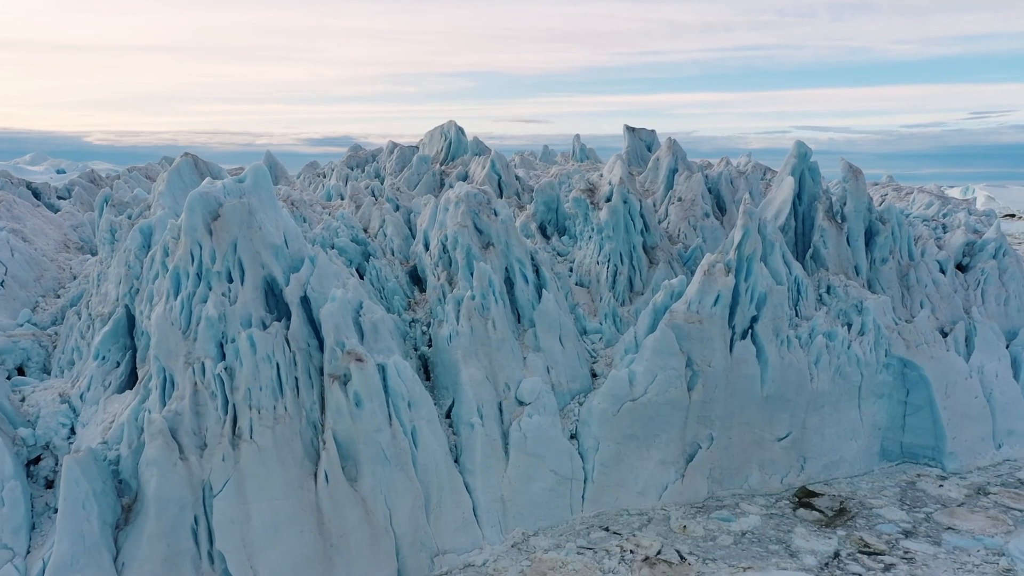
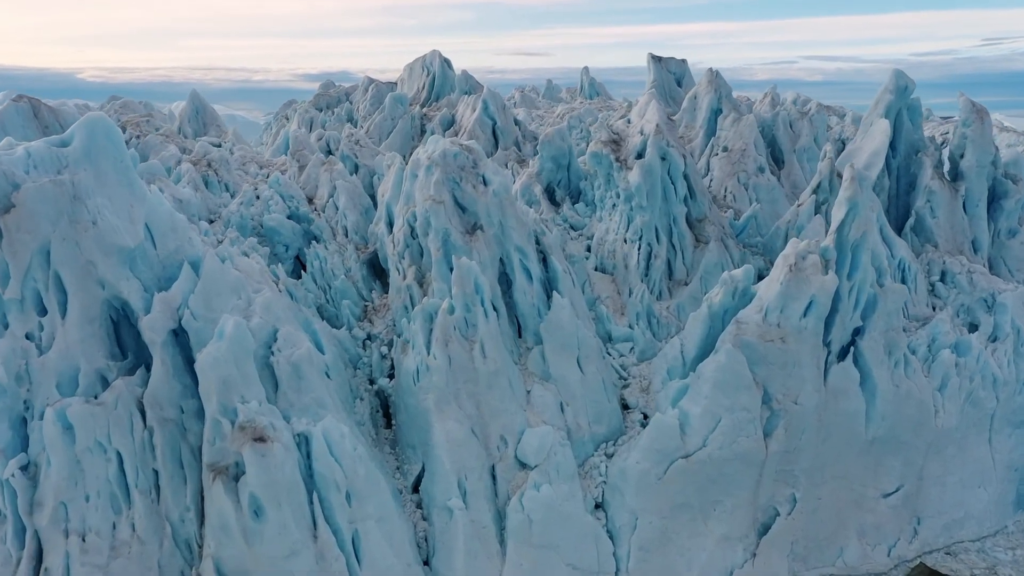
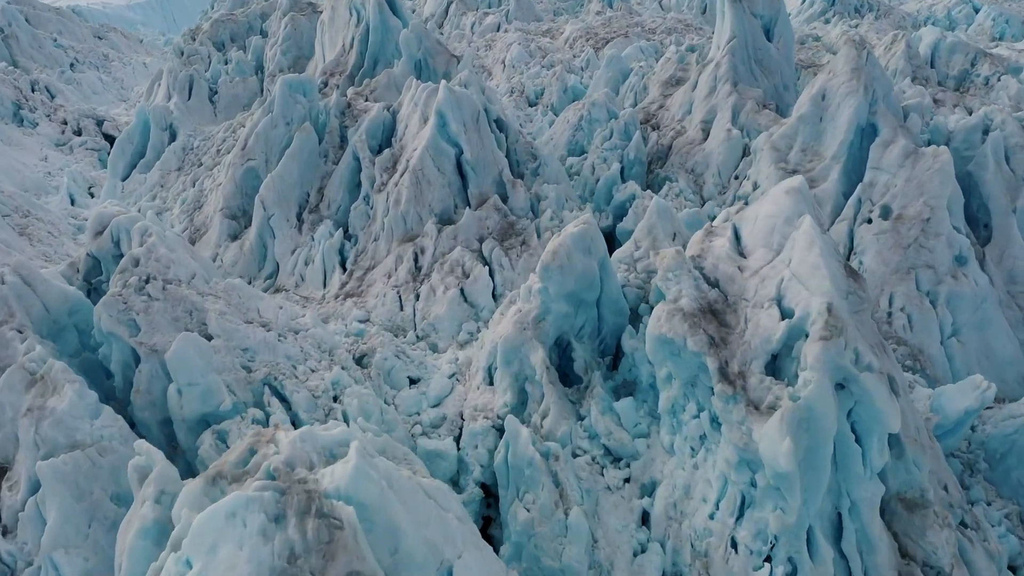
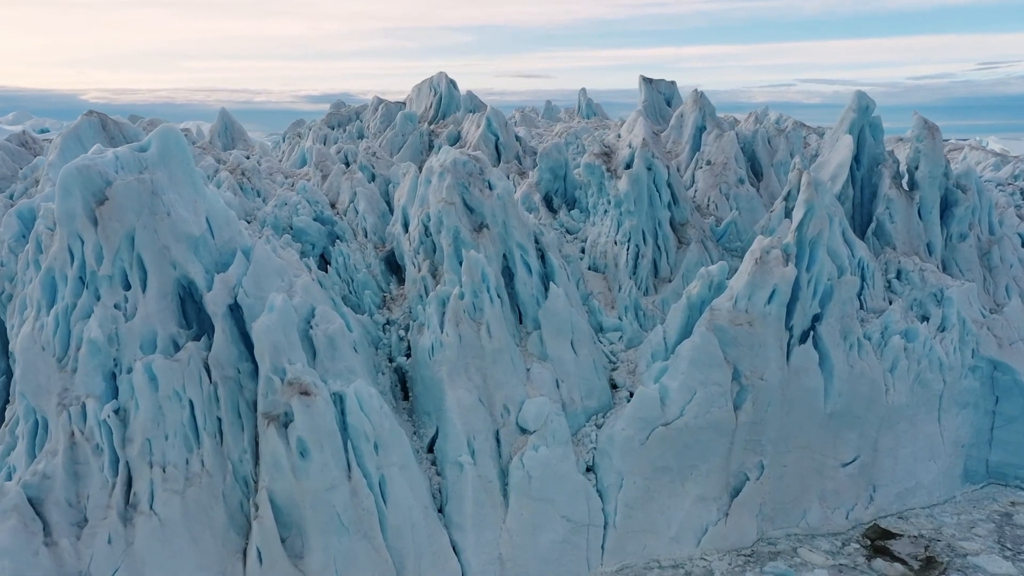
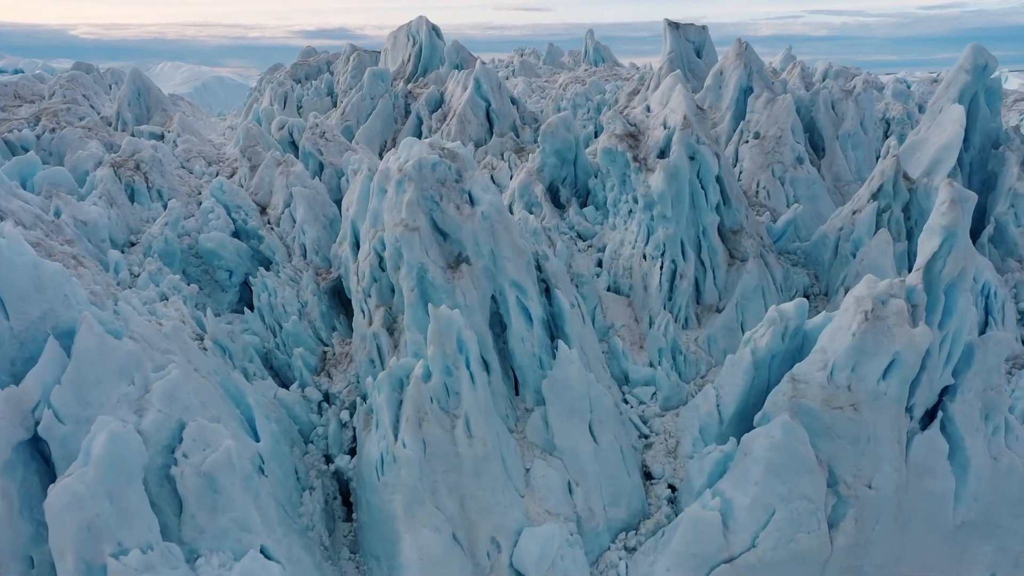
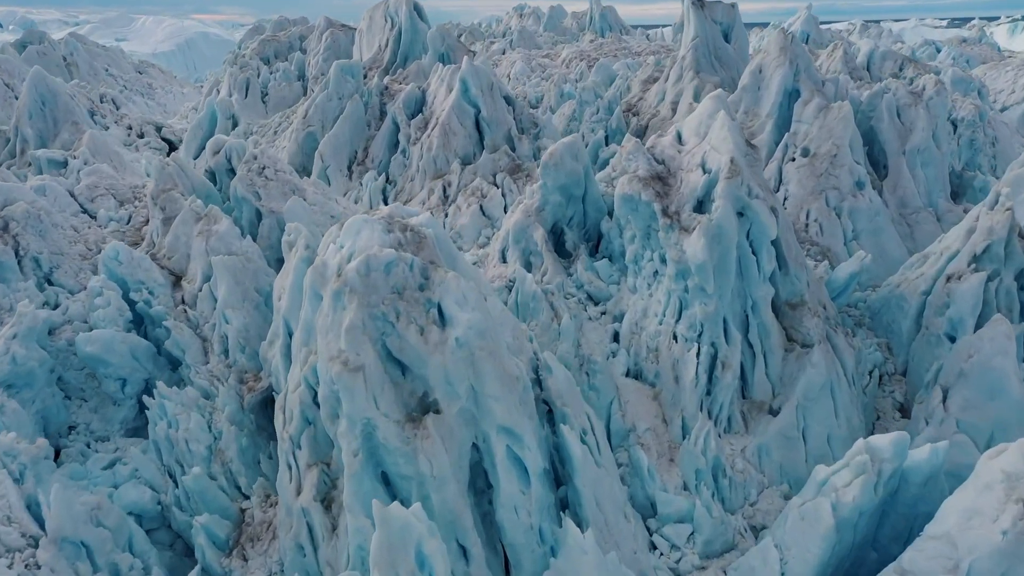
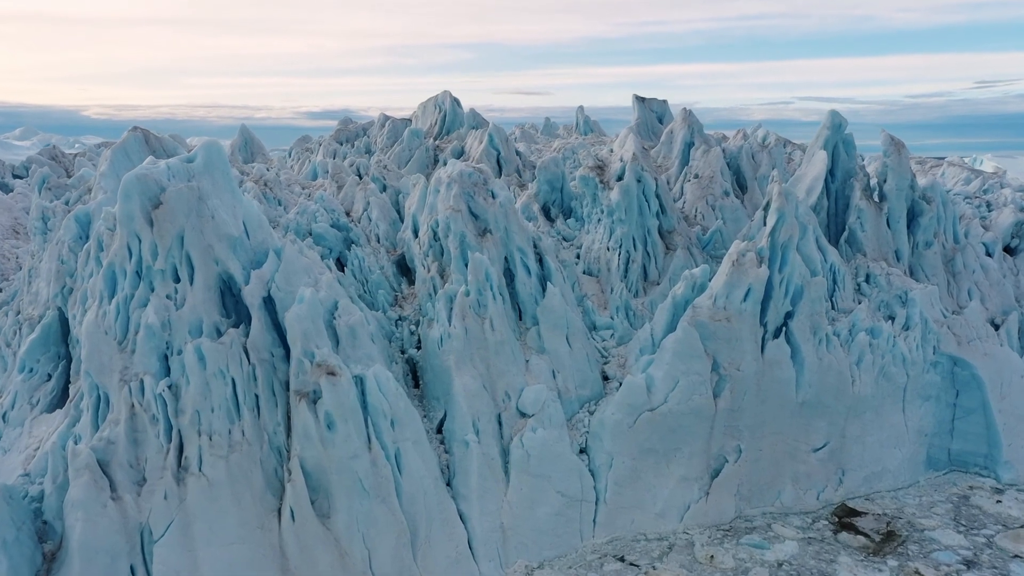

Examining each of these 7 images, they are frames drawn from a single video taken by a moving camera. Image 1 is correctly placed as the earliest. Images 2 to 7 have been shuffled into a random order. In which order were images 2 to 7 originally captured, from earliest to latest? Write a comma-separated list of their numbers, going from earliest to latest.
7, 4, 2, 5, 6, 3
